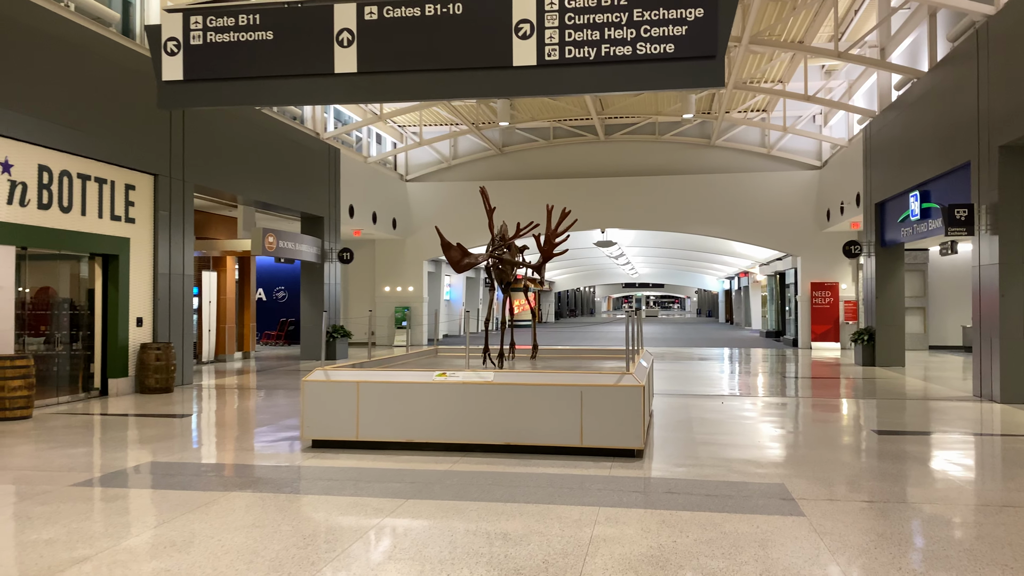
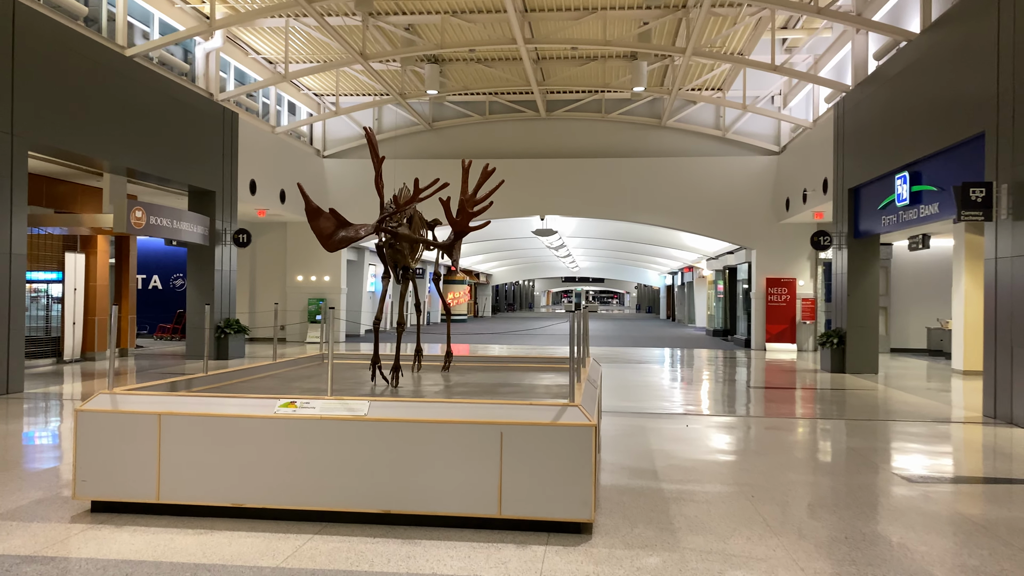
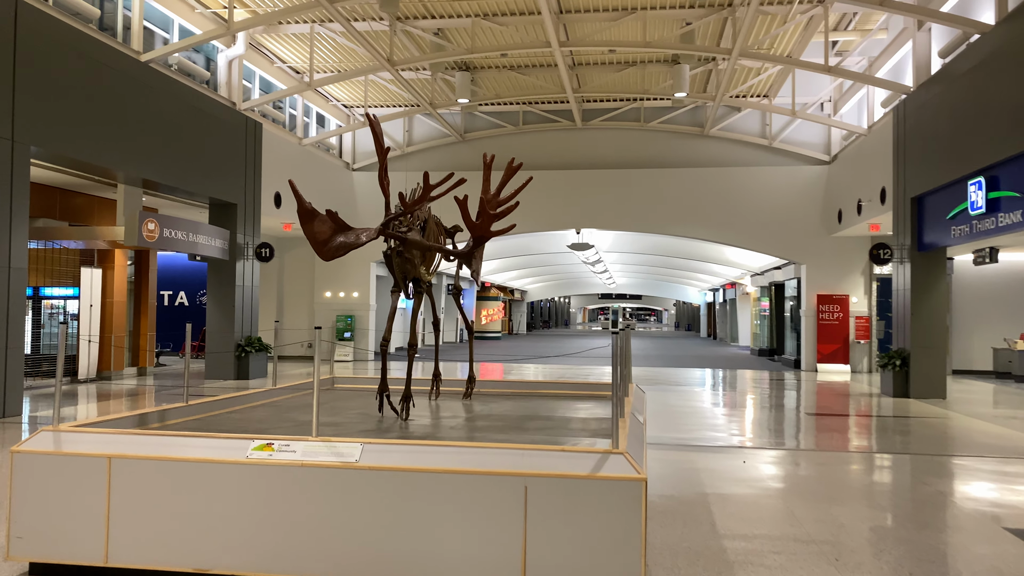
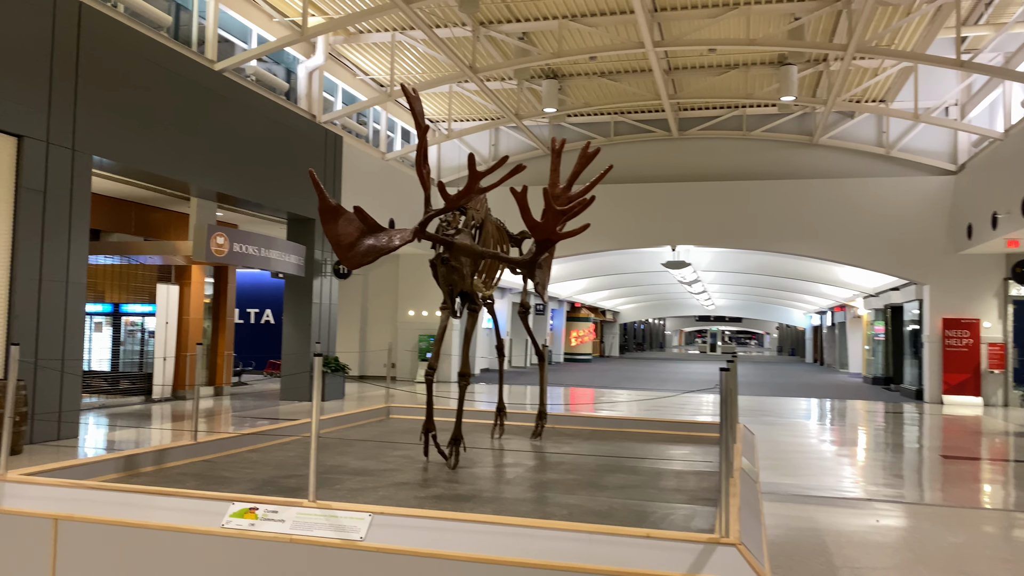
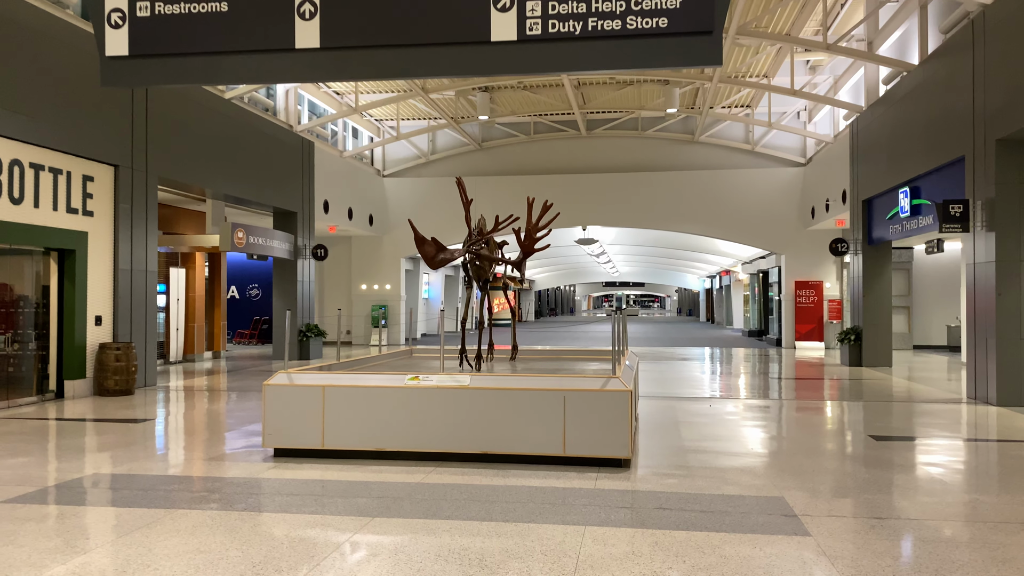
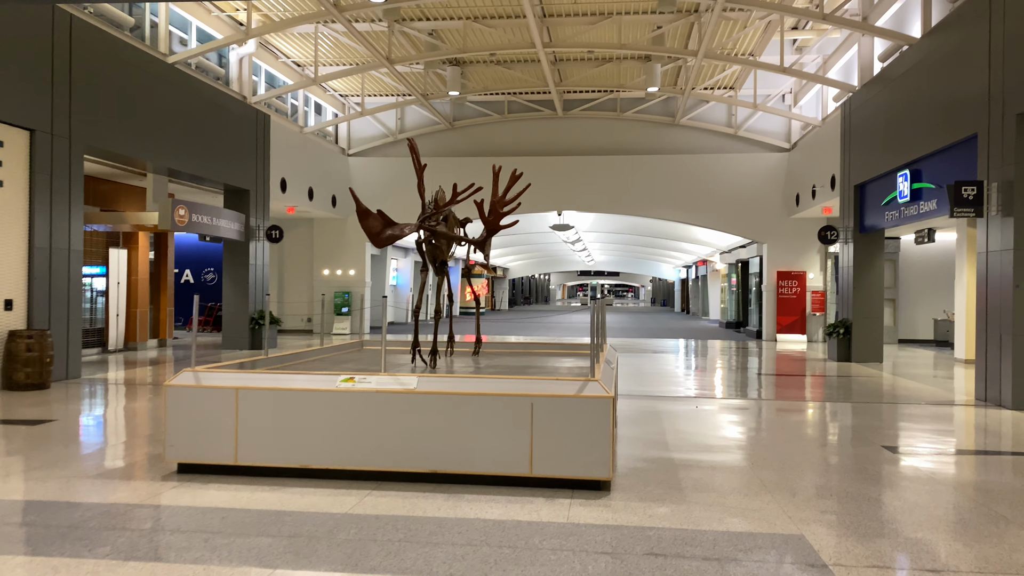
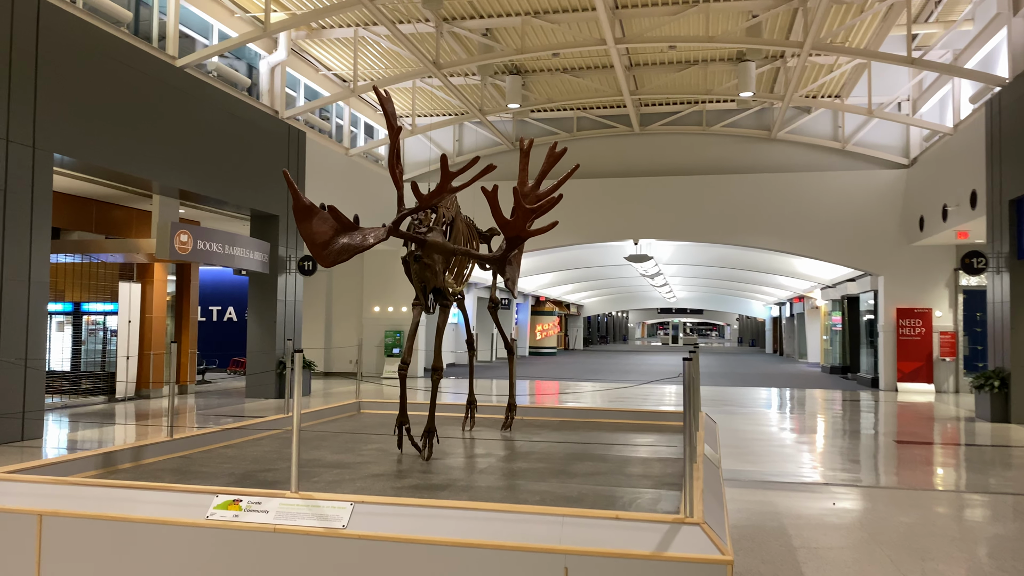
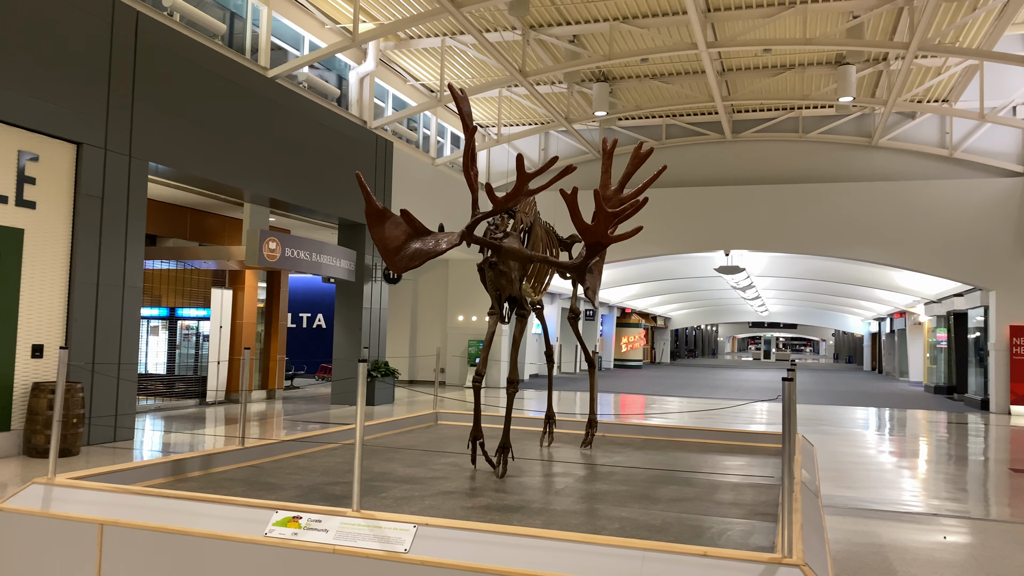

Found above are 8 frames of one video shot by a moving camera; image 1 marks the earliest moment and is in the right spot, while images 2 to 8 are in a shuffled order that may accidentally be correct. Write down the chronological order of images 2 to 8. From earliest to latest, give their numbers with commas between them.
5, 6, 2, 3, 7, 4, 8
